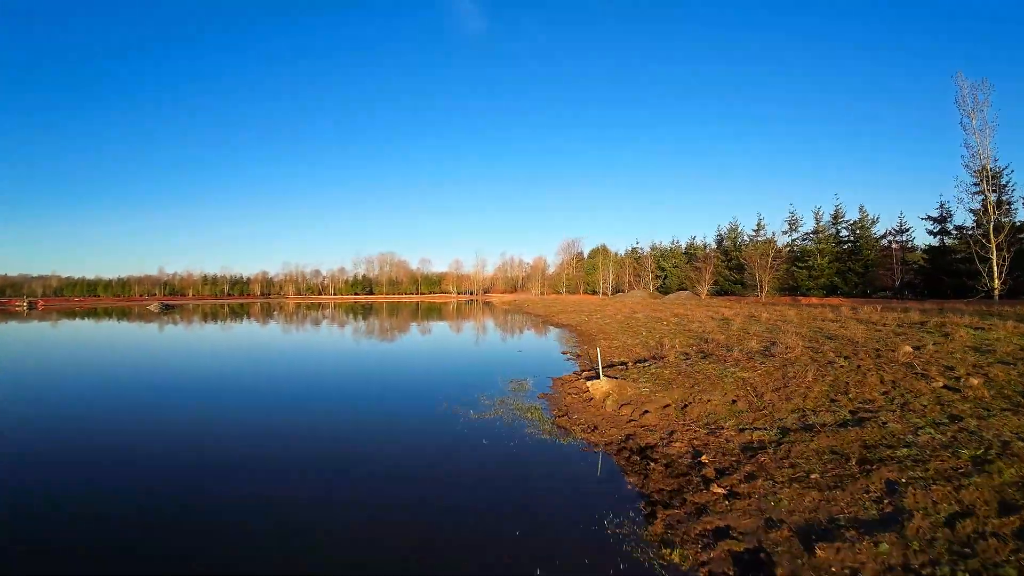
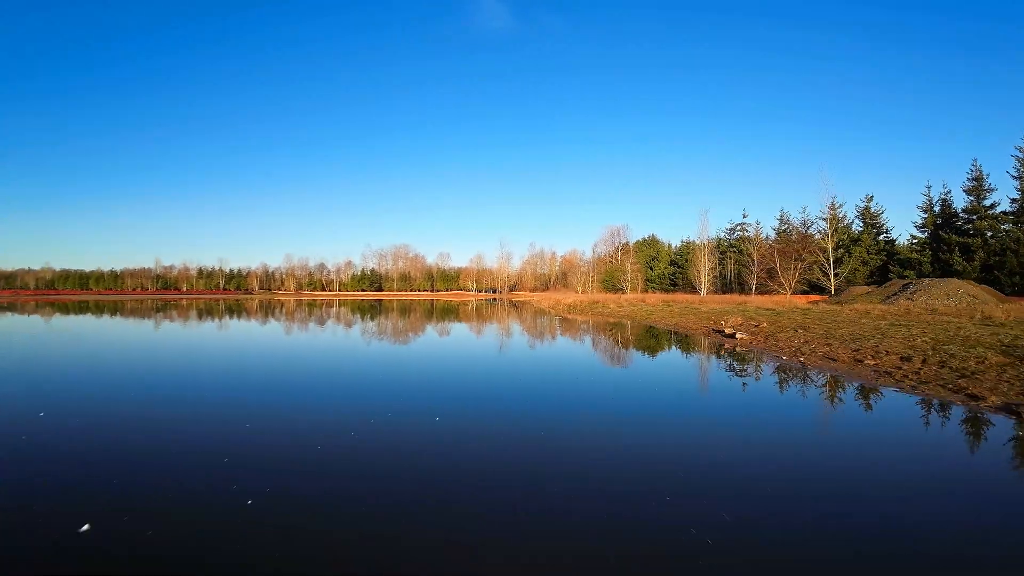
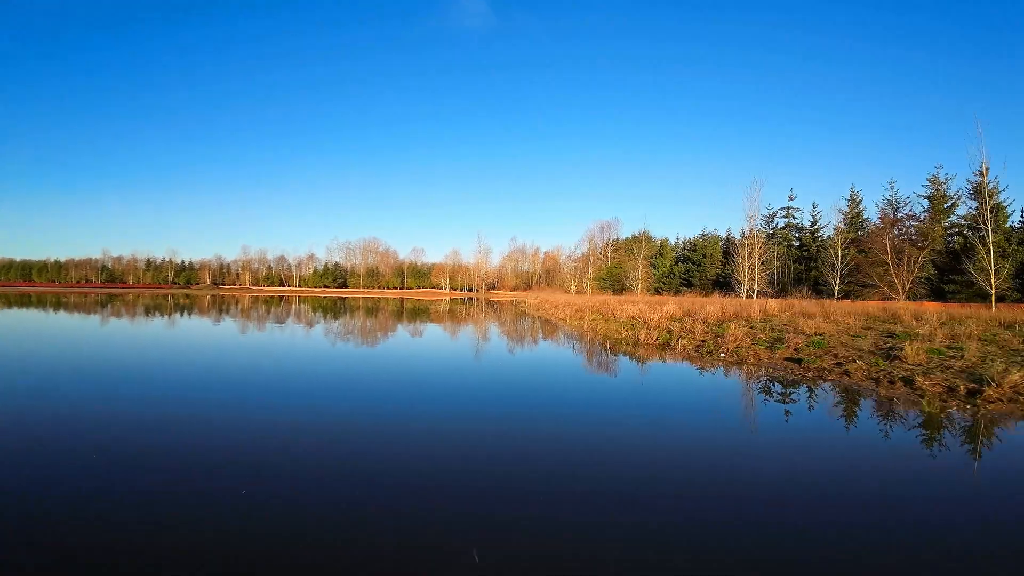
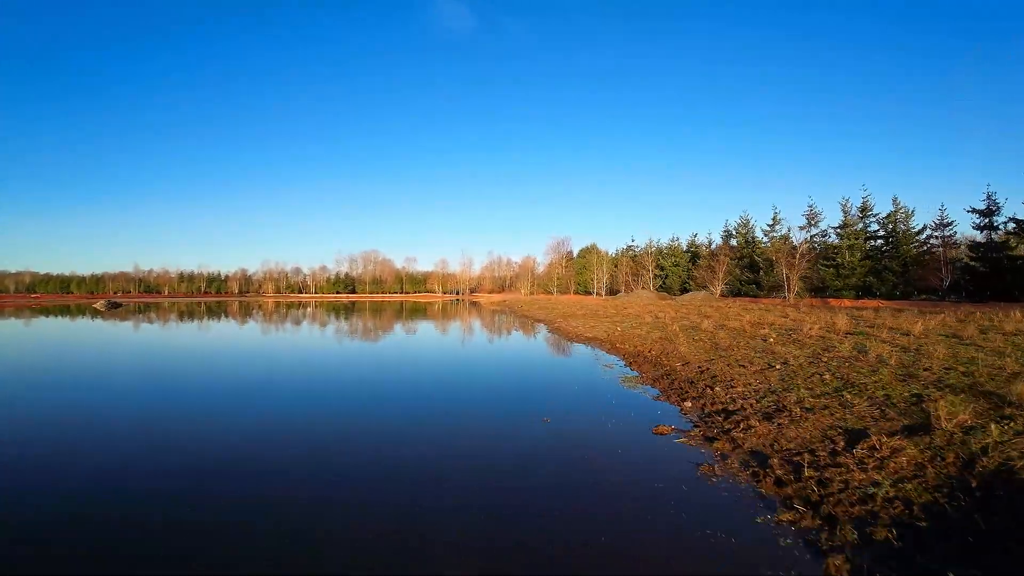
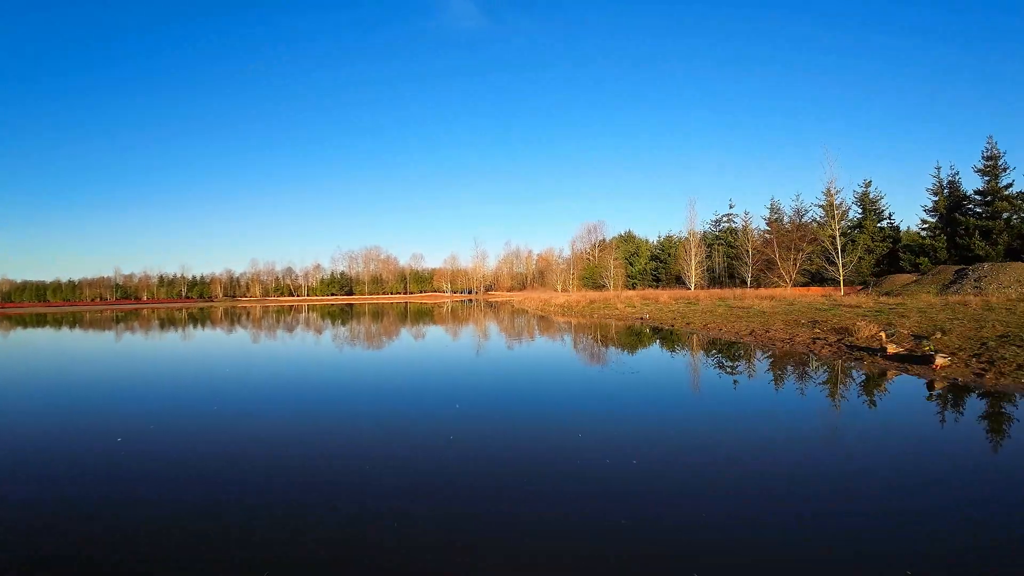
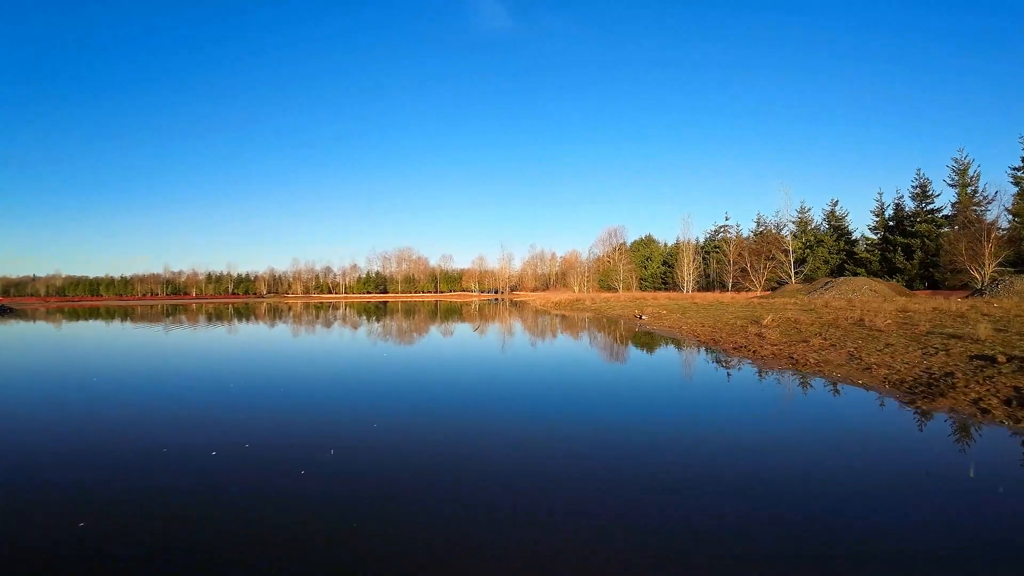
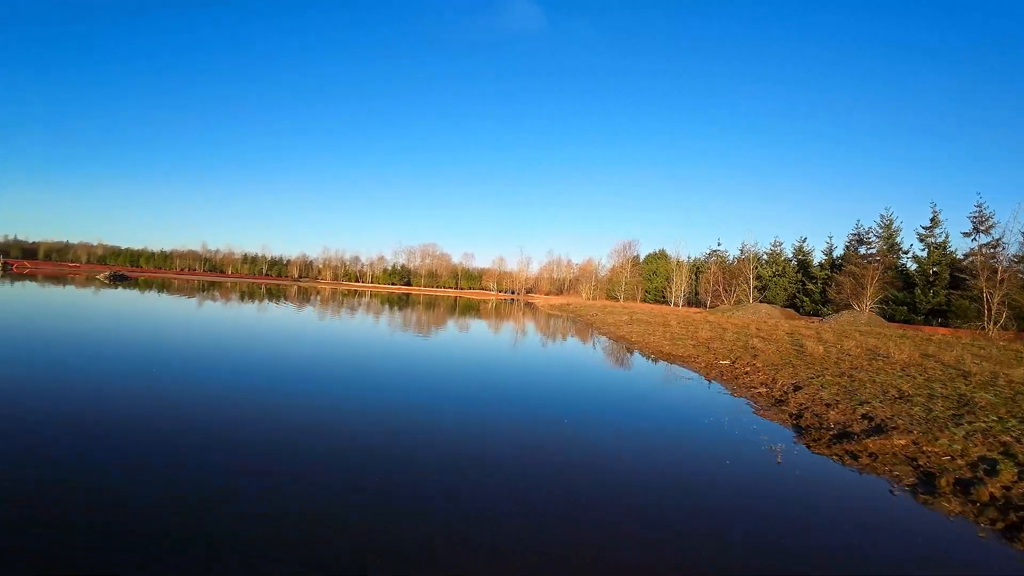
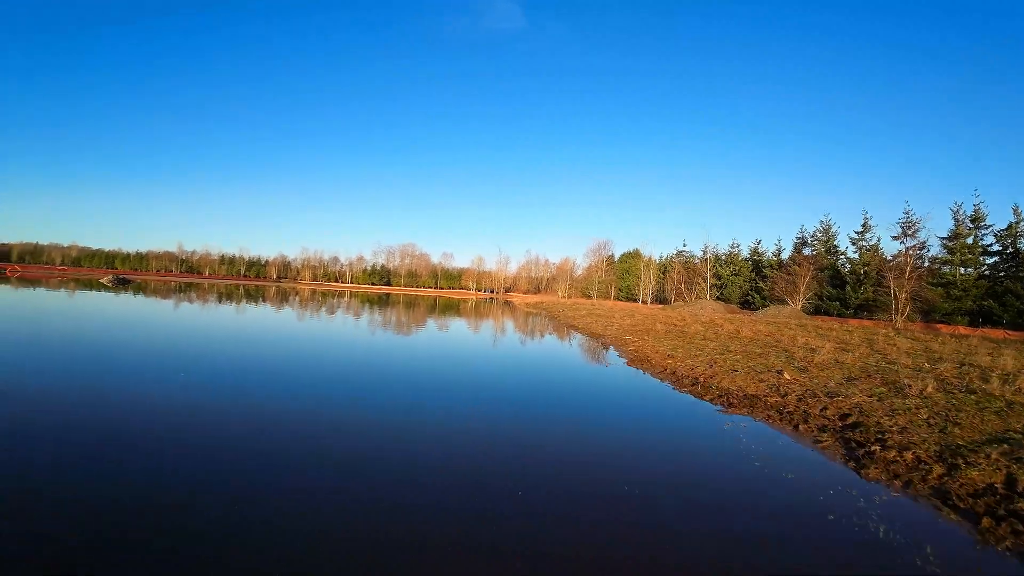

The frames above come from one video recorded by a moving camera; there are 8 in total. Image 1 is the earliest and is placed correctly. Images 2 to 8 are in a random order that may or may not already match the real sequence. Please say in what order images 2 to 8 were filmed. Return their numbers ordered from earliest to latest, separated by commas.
4, 8, 7, 6, 2, 5, 3
